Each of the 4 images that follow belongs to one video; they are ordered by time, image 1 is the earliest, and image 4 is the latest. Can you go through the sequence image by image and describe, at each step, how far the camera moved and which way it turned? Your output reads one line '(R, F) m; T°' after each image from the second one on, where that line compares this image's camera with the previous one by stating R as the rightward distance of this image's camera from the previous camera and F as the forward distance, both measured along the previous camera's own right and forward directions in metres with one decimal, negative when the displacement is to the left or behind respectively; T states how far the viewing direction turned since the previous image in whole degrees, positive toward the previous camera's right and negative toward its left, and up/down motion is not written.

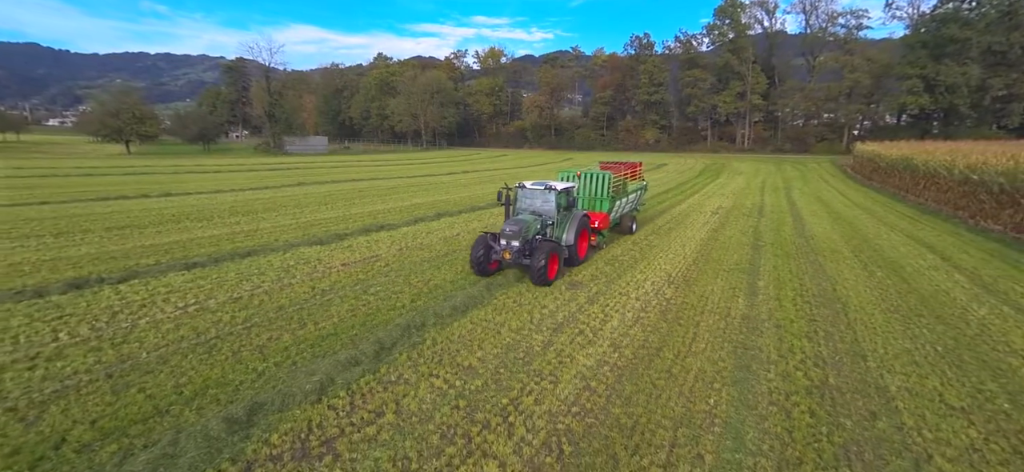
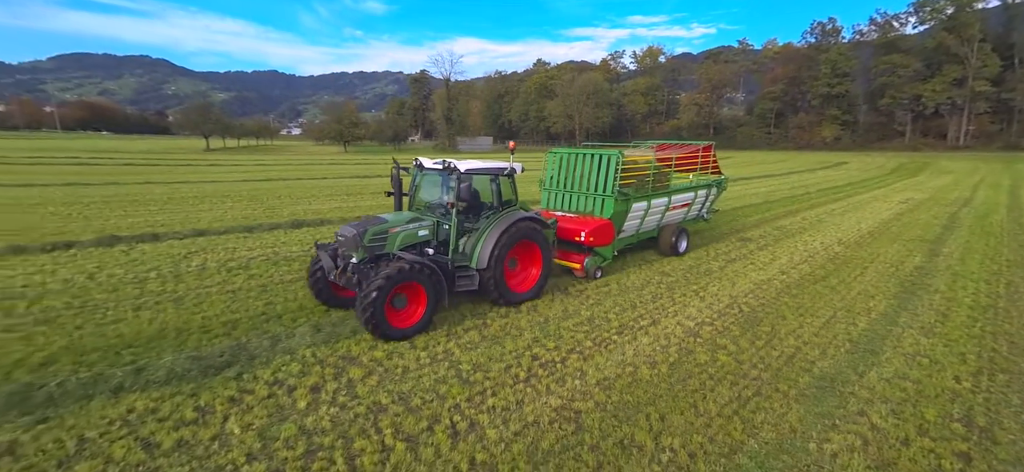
(-0.7, -2.3) m; -18°
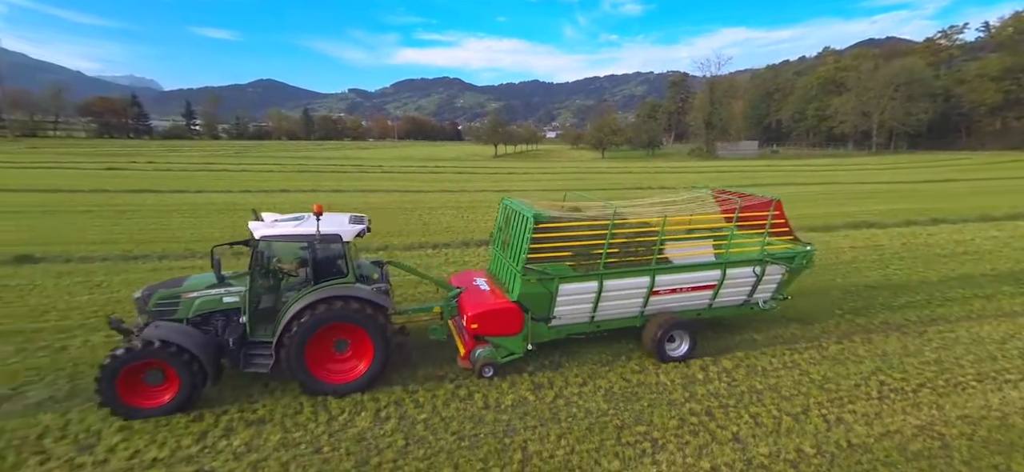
(-1.3, -2.5) m; -30°
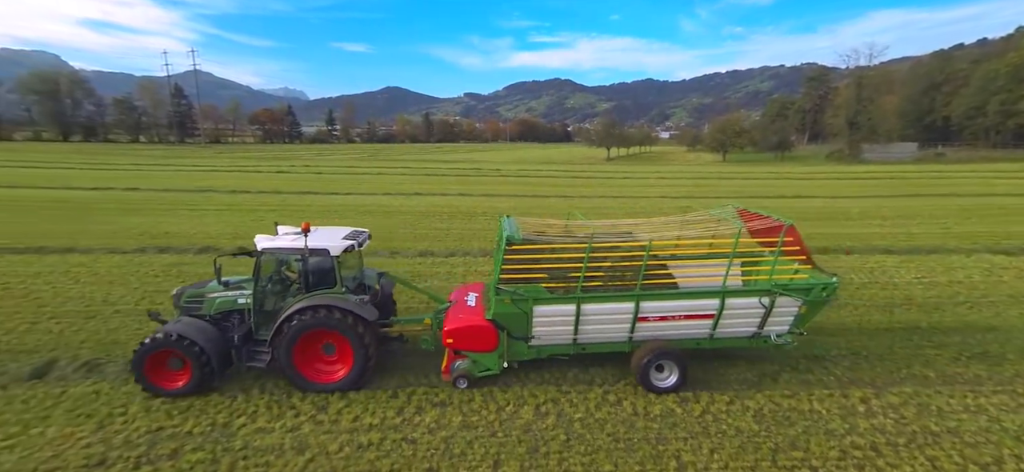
(-0.8, -0.6) m; -13°
